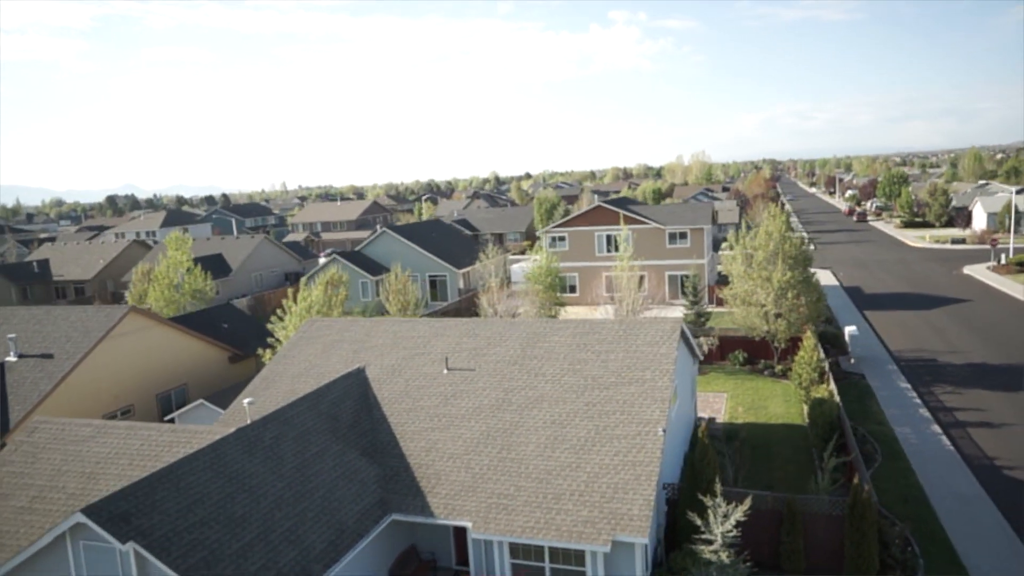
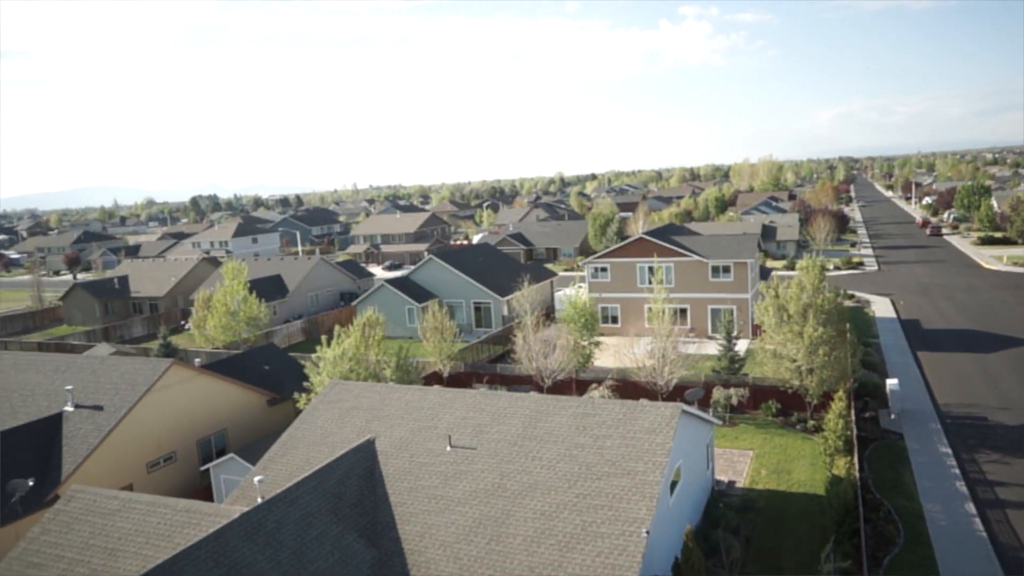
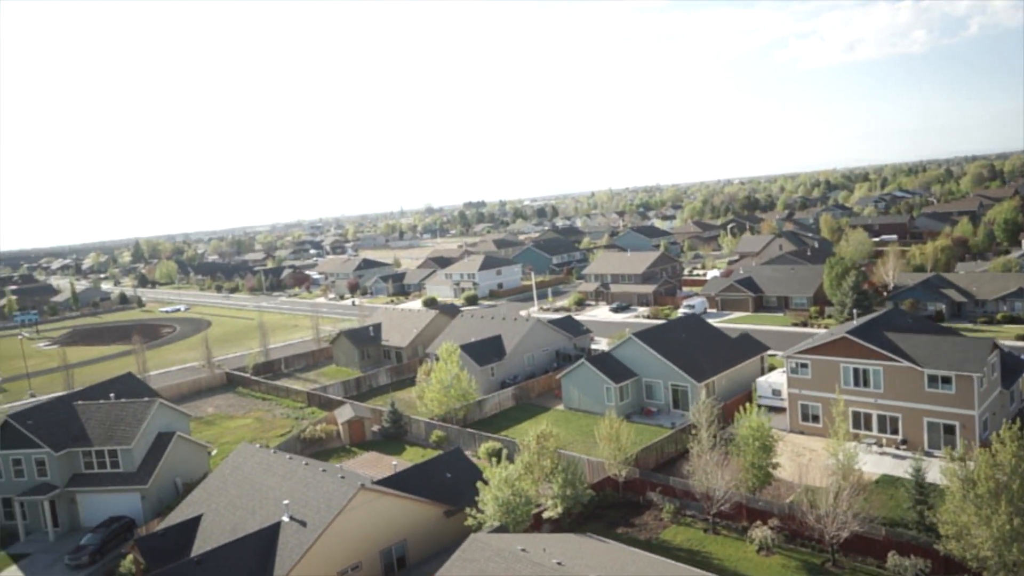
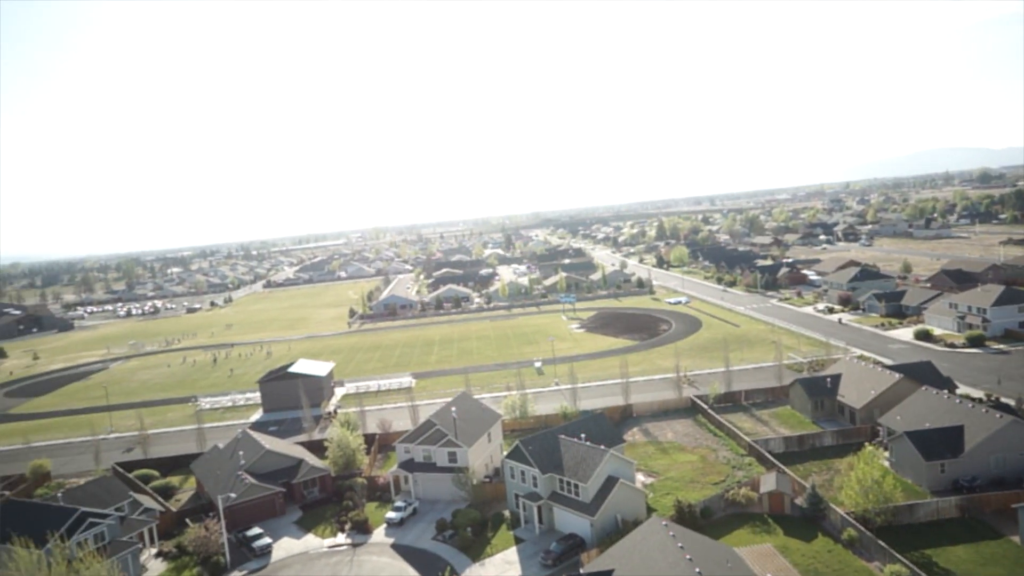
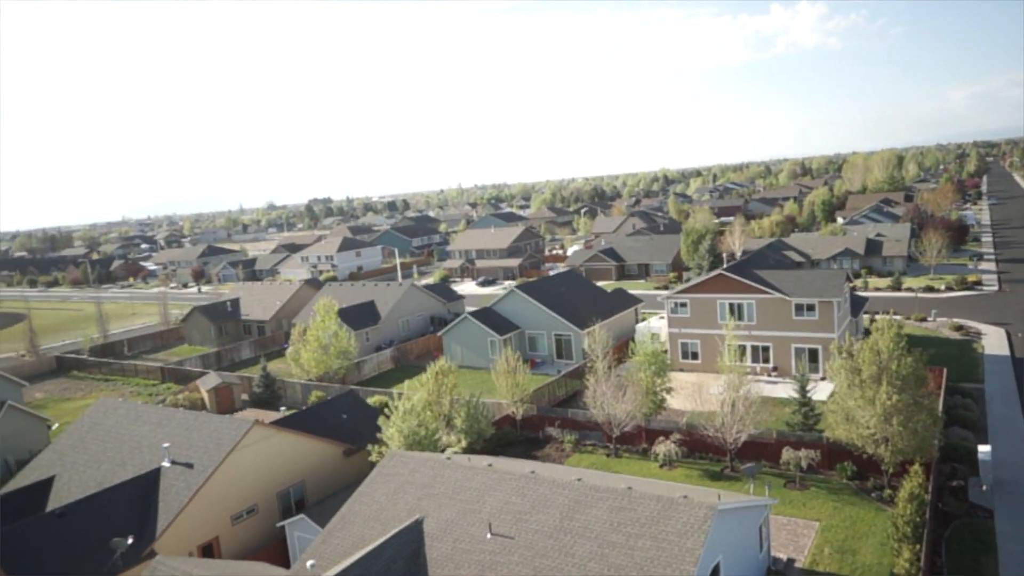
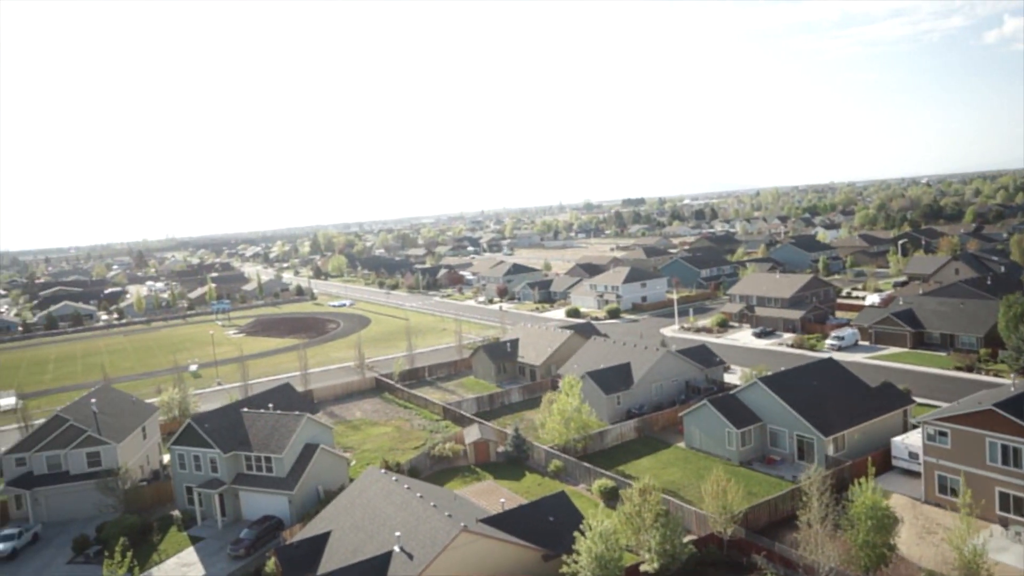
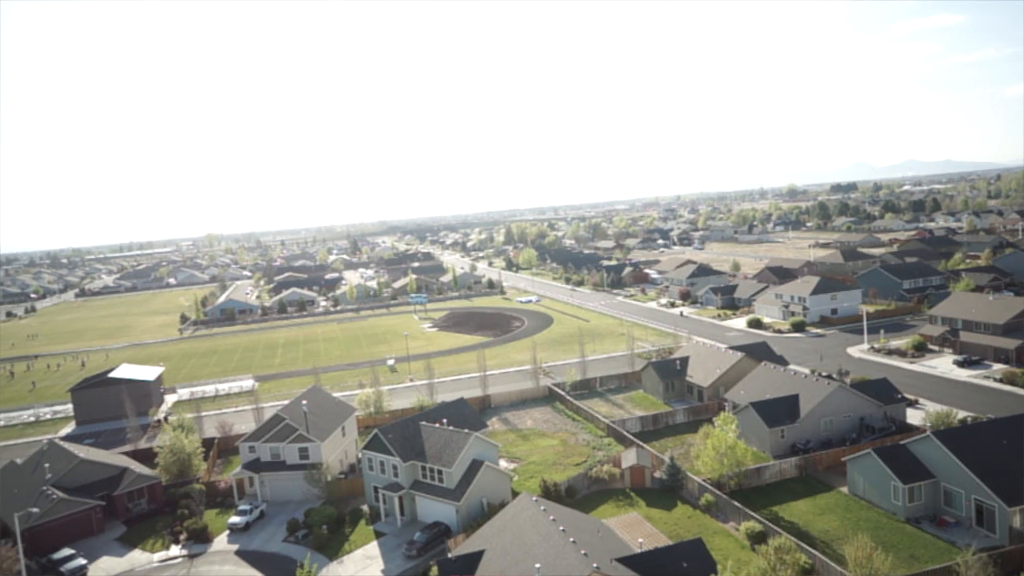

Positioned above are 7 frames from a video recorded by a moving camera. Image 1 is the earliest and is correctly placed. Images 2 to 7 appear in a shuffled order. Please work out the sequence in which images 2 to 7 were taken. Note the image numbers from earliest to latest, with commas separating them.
2, 5, 3, 6, 7, 4
